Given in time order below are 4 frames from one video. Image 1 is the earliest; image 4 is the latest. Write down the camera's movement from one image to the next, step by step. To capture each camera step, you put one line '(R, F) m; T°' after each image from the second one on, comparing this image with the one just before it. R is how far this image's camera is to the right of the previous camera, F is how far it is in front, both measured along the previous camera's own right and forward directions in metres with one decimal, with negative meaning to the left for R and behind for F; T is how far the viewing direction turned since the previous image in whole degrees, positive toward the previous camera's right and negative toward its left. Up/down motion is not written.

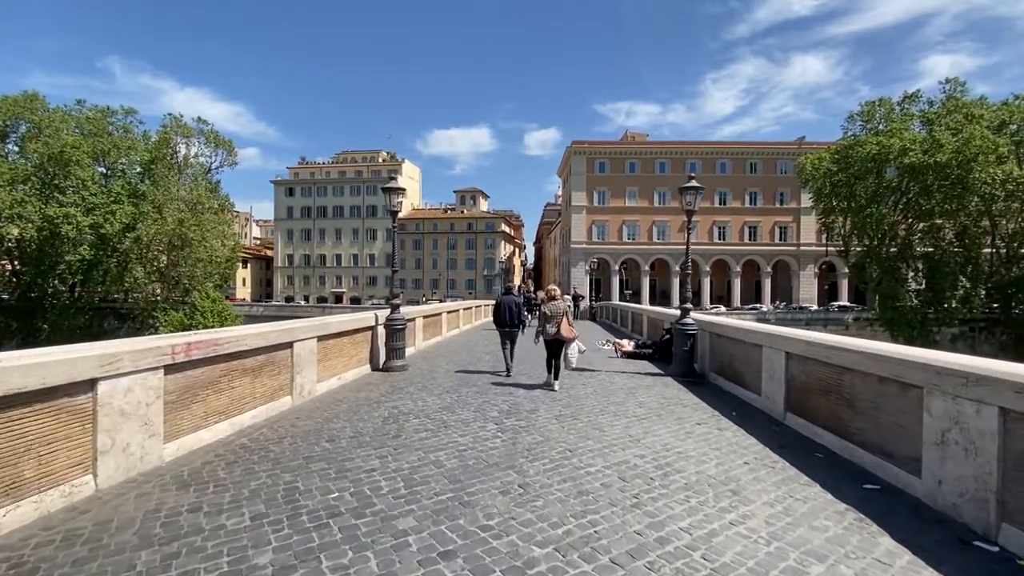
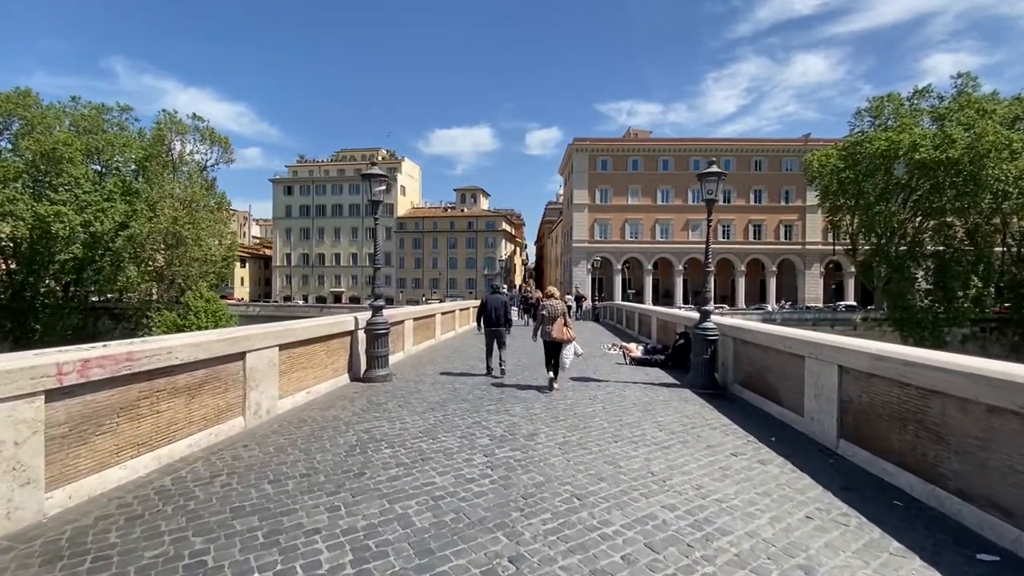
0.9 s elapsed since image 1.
(+0.1, +1.3) m; 0°
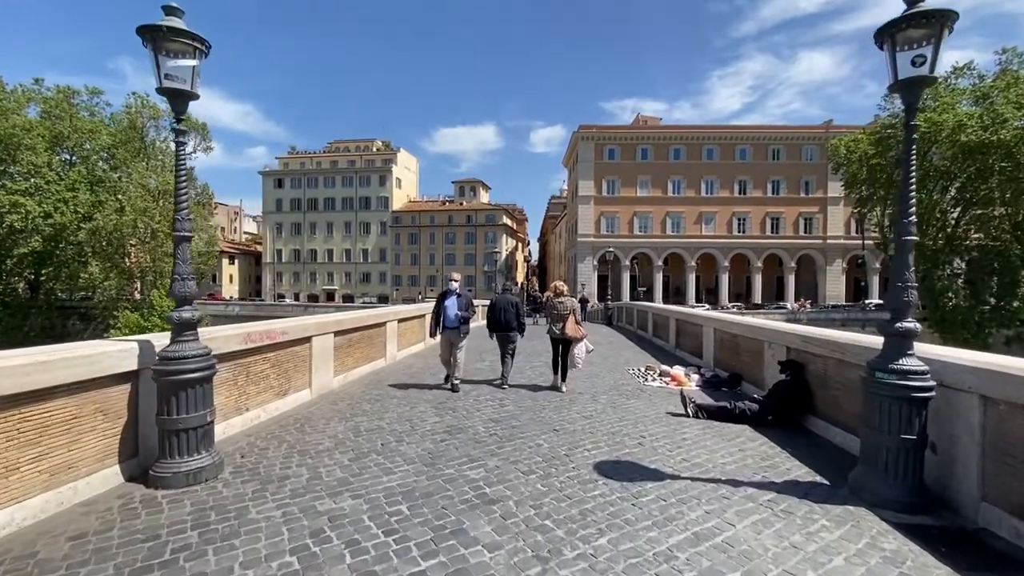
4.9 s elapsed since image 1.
(+0.4, +5.2) m; 0°
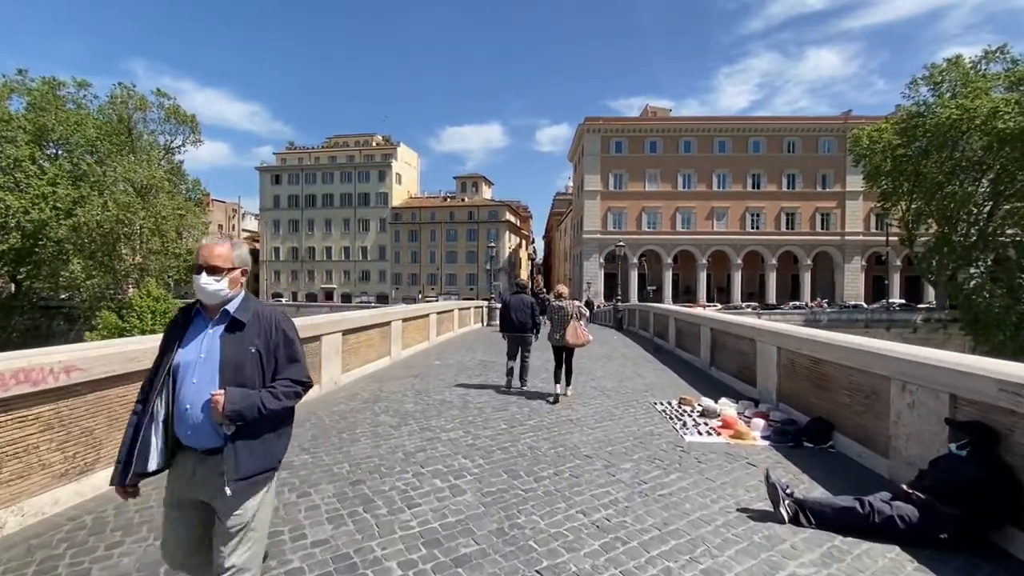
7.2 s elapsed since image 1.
(+0.4, +3.0) m; -1°
